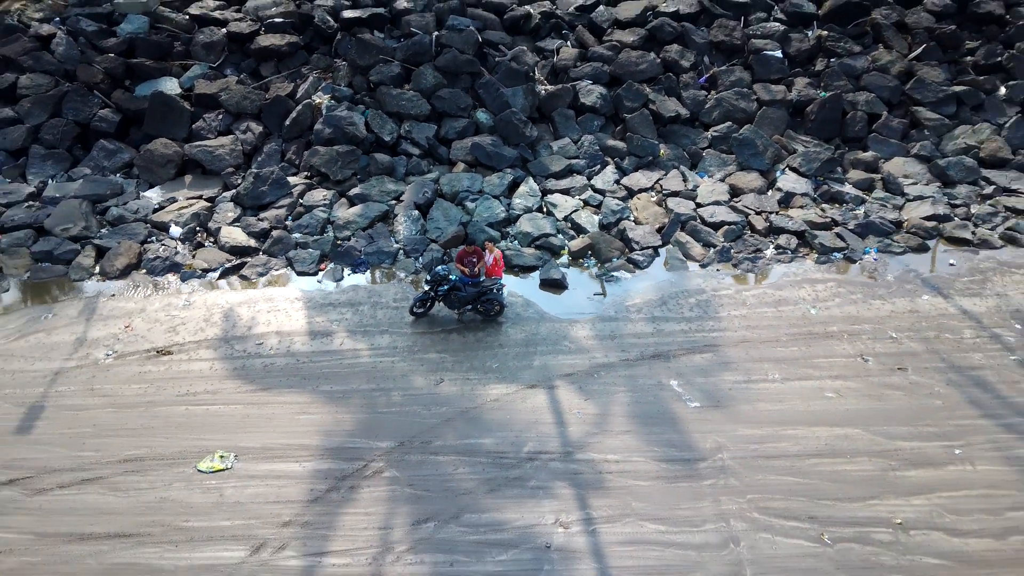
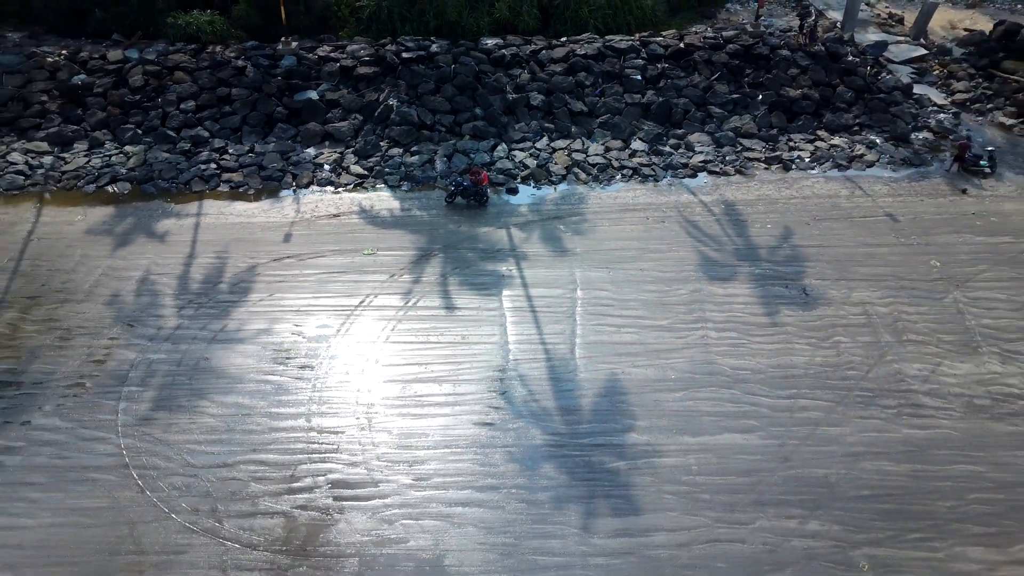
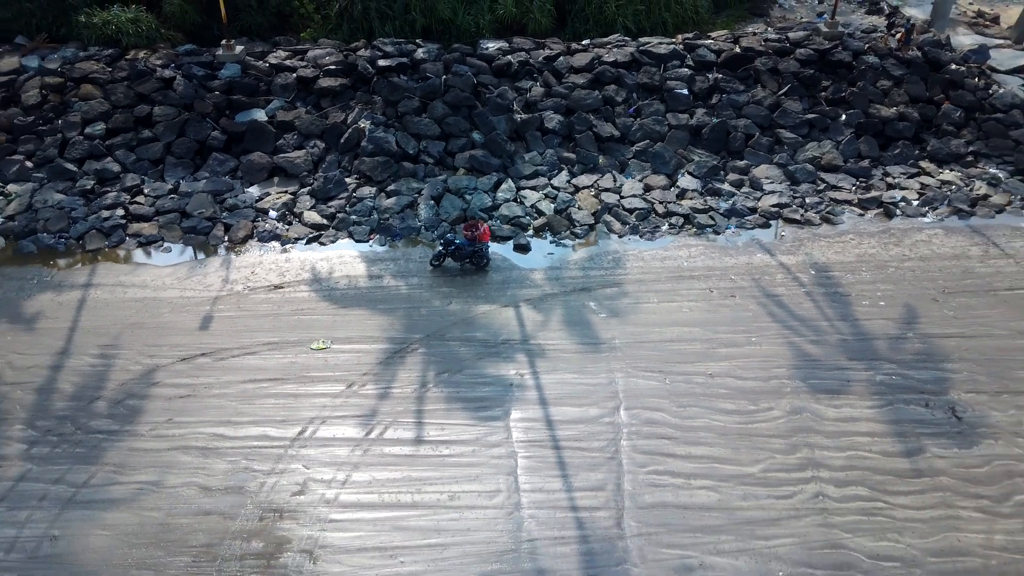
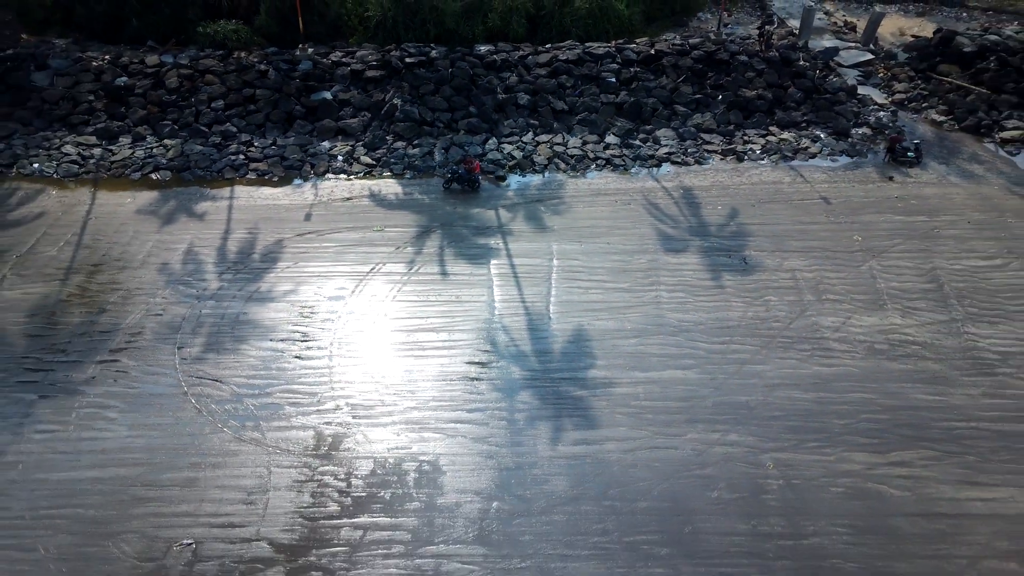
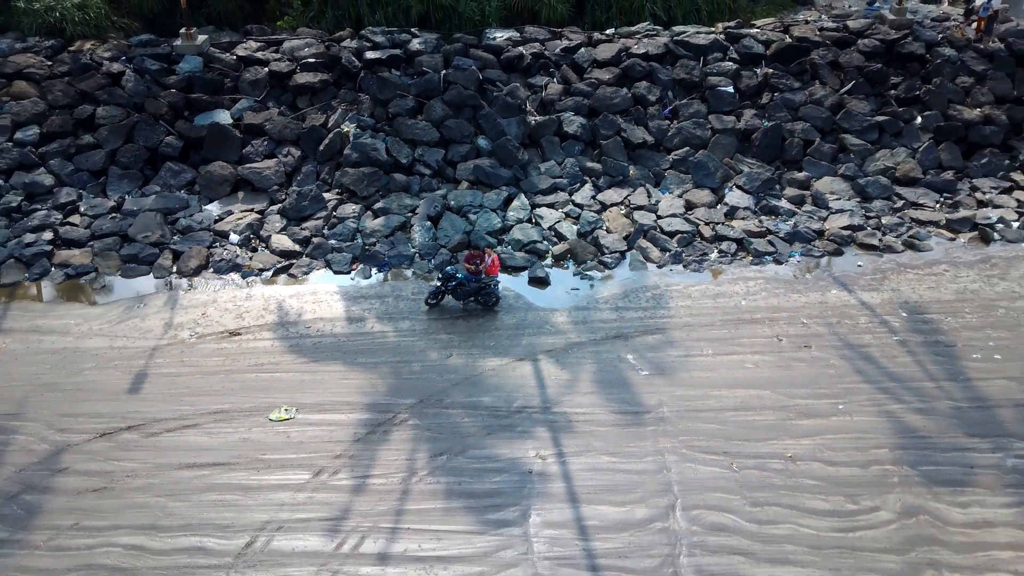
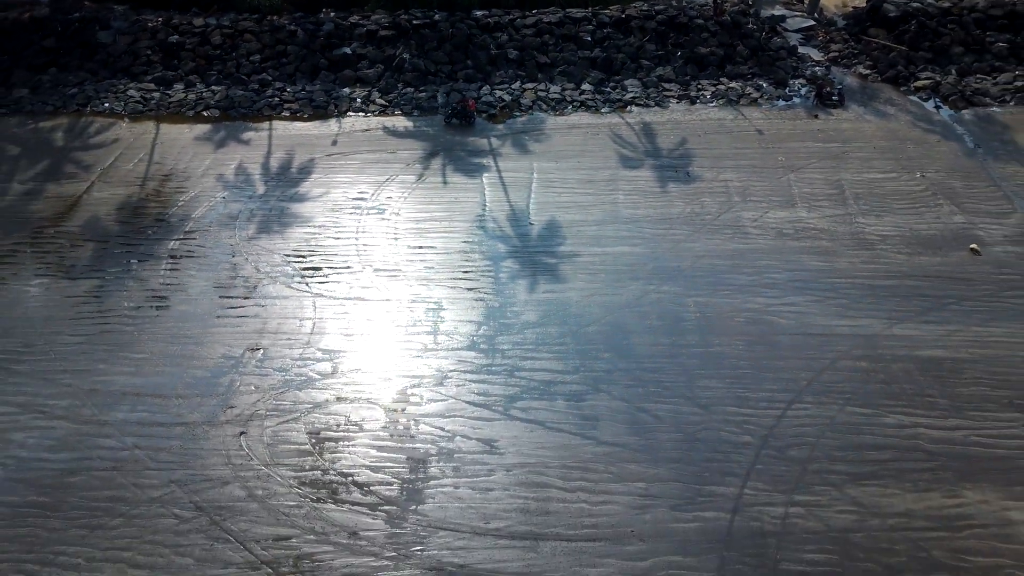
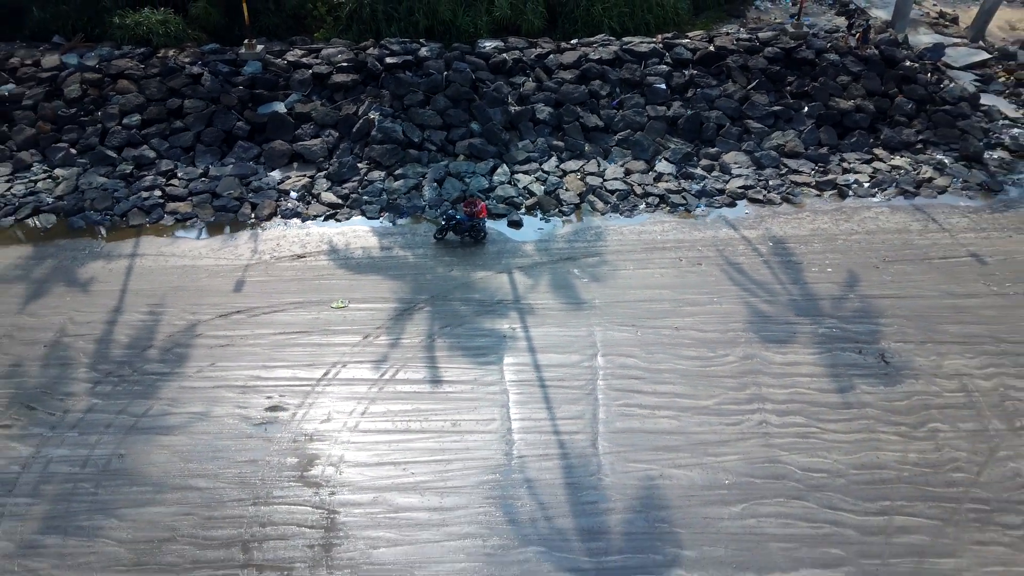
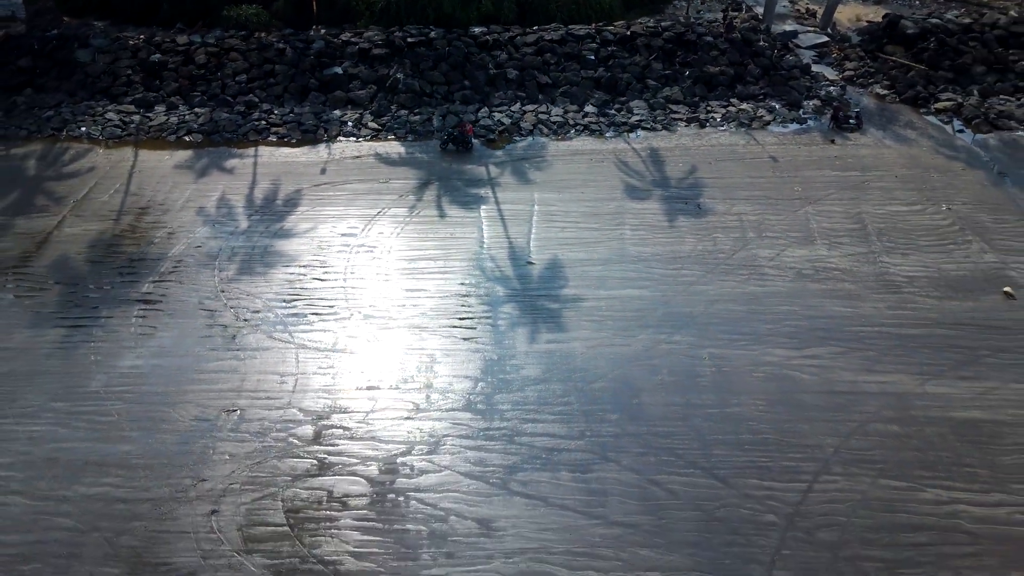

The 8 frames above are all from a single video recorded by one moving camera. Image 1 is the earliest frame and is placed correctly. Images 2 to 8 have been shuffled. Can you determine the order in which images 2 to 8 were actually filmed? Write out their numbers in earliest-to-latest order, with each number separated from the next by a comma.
5, 3, 7, 2, 4, 8, 6
